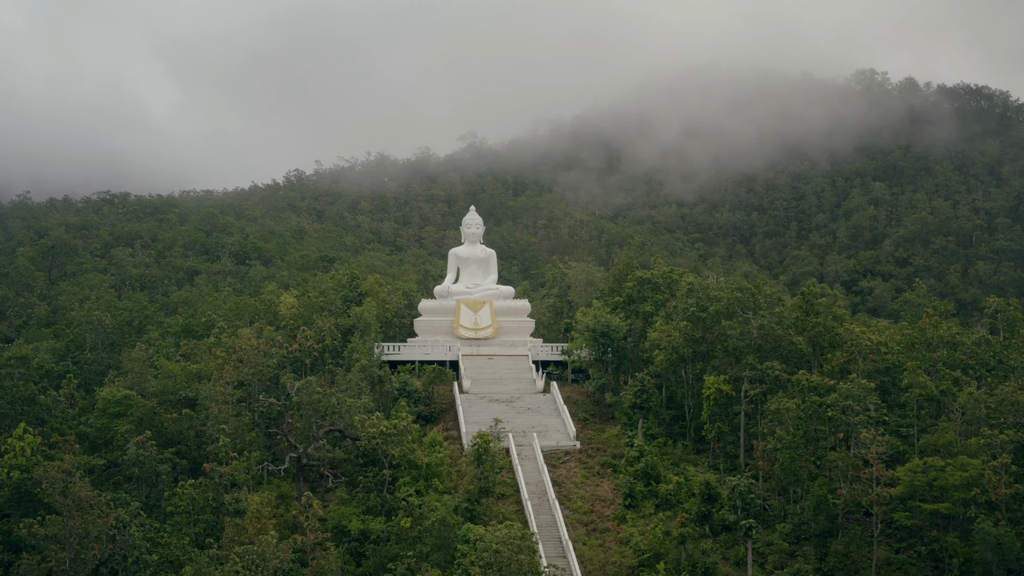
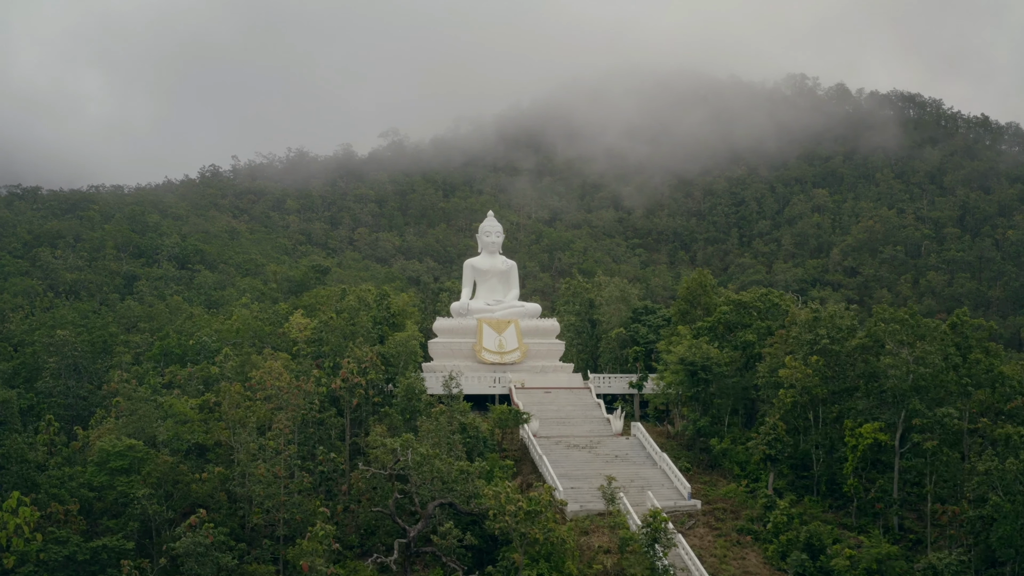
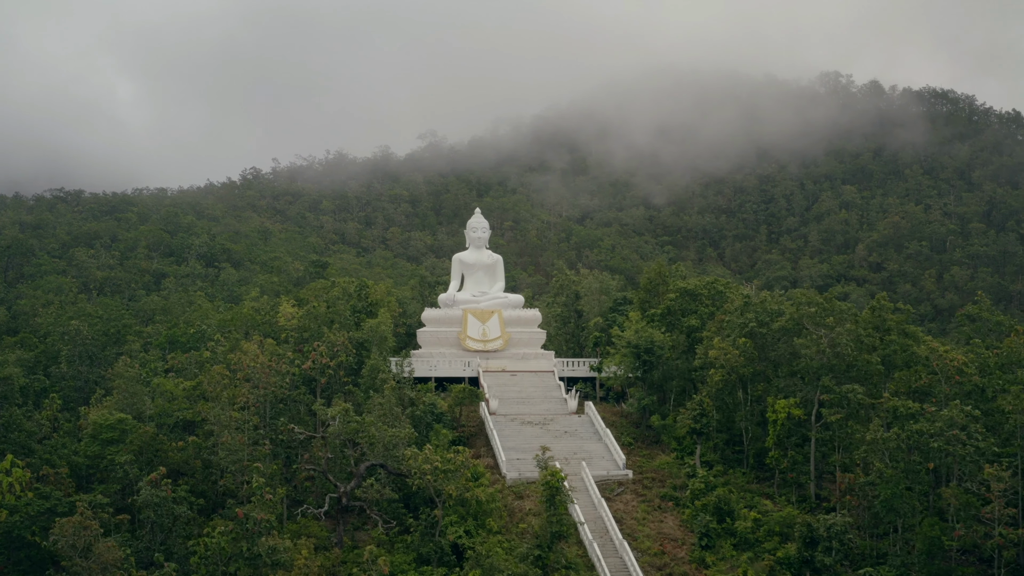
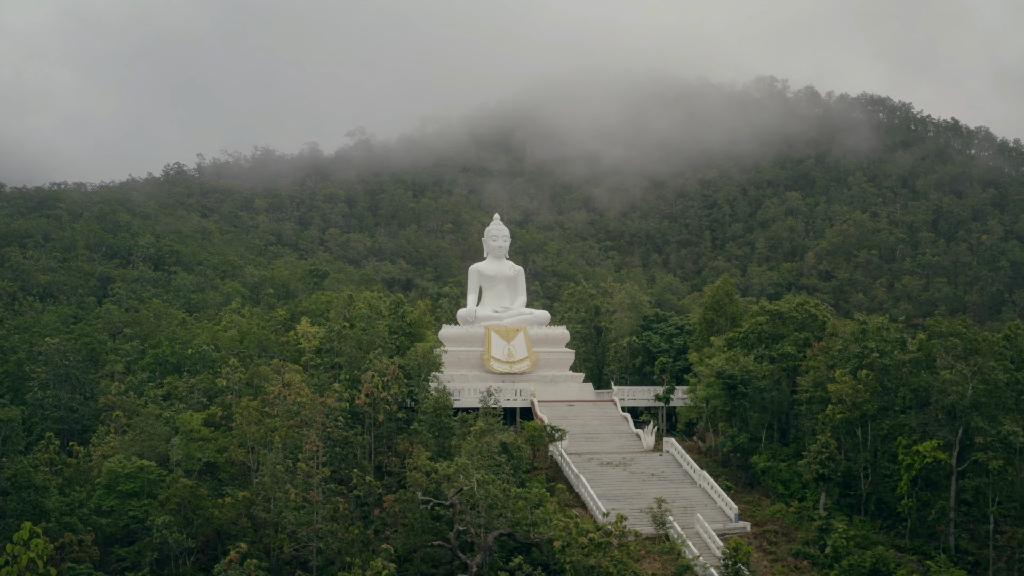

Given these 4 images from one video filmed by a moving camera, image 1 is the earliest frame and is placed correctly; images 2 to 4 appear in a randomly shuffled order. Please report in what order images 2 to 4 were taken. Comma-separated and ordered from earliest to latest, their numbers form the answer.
3, 2, 4
